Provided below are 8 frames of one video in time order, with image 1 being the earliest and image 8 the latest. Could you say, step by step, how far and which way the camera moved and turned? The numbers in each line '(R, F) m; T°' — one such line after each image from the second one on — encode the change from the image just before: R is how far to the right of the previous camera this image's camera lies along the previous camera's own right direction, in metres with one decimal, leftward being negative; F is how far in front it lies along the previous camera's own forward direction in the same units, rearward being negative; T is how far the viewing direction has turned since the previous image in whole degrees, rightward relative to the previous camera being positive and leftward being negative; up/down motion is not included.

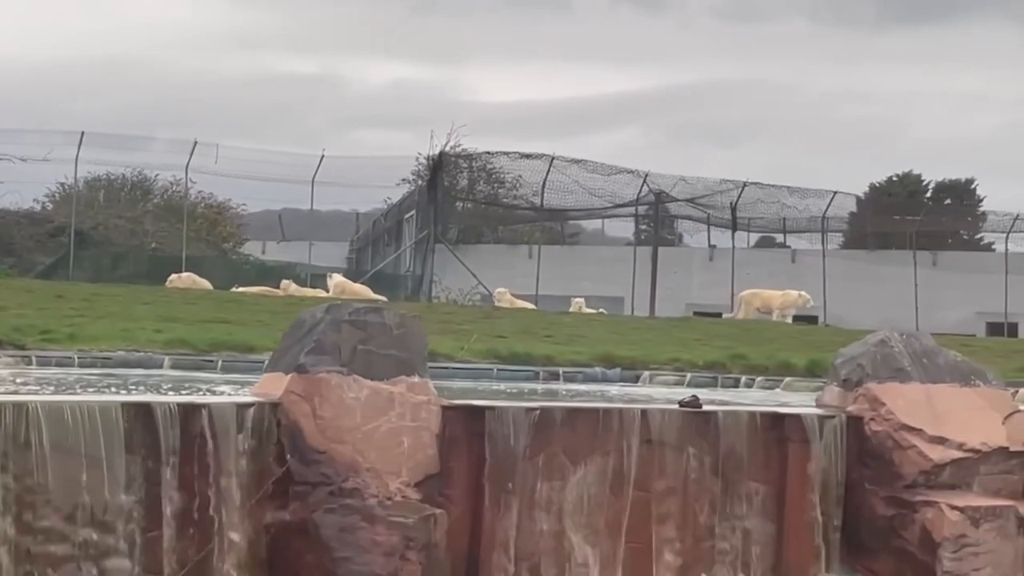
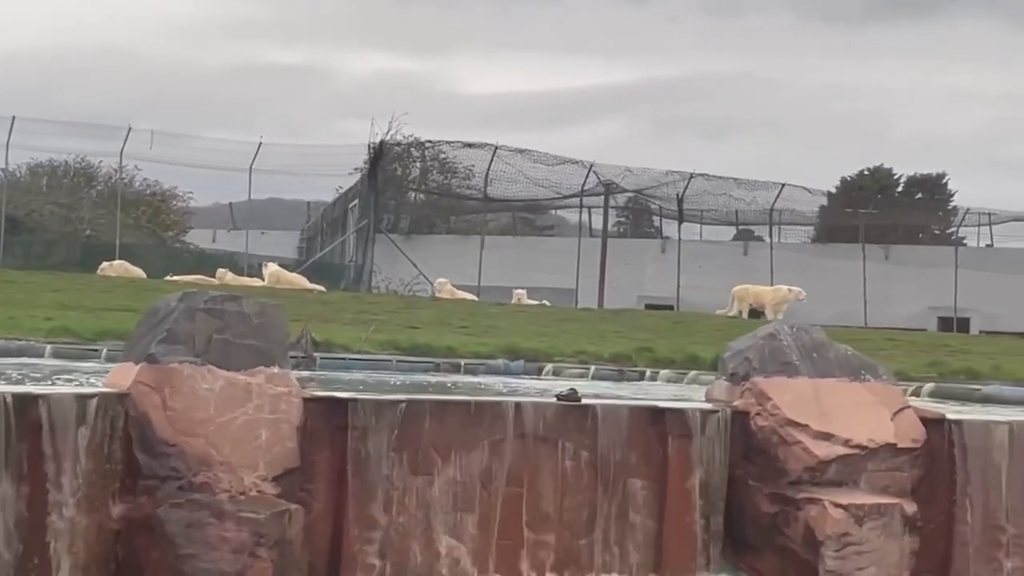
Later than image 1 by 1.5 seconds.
(+0.5, +0.2) m; +1°
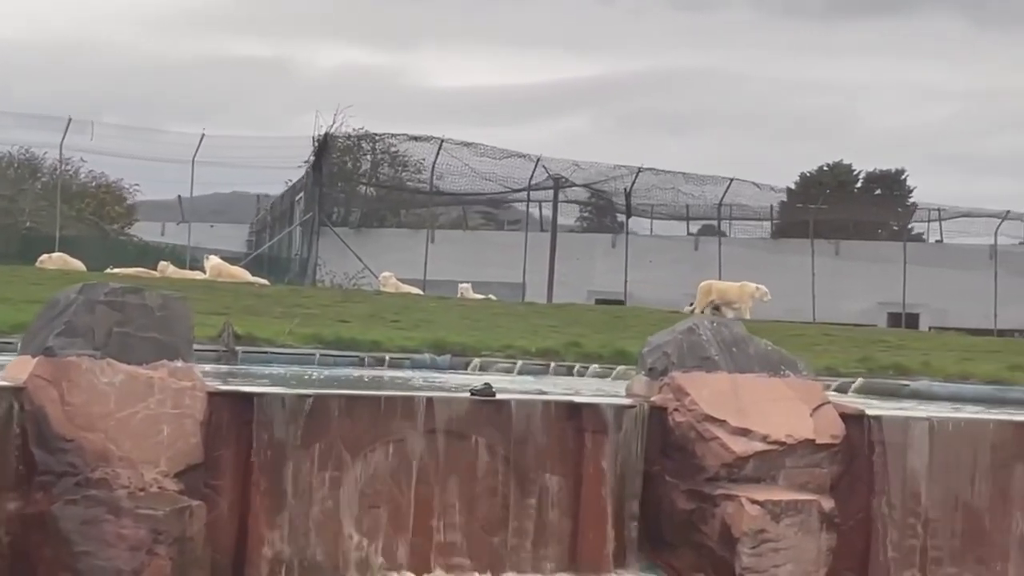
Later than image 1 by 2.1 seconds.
(+0.2, +0.1) m; +1°
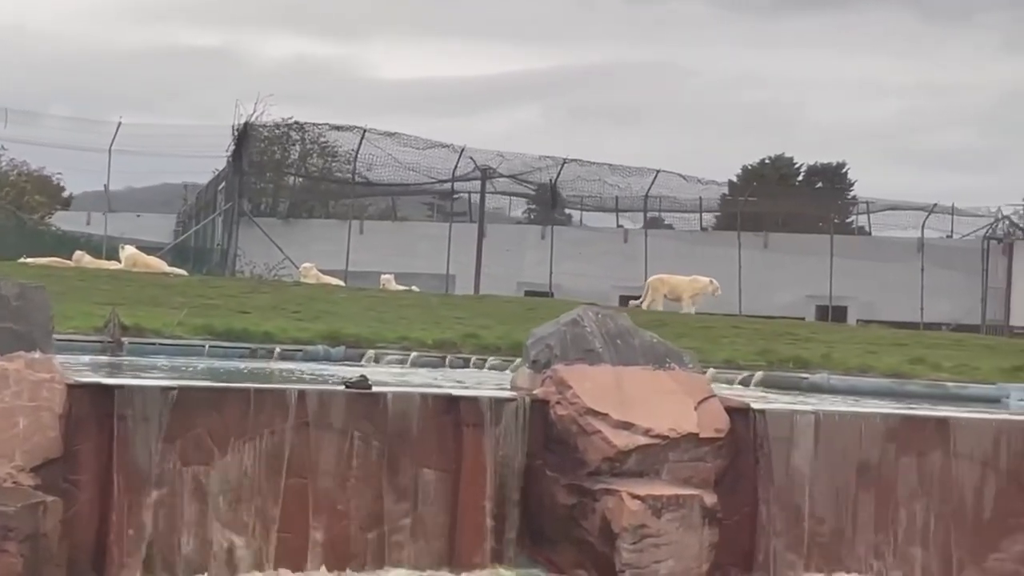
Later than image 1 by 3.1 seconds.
(+0.3, +0.2) m; +2°
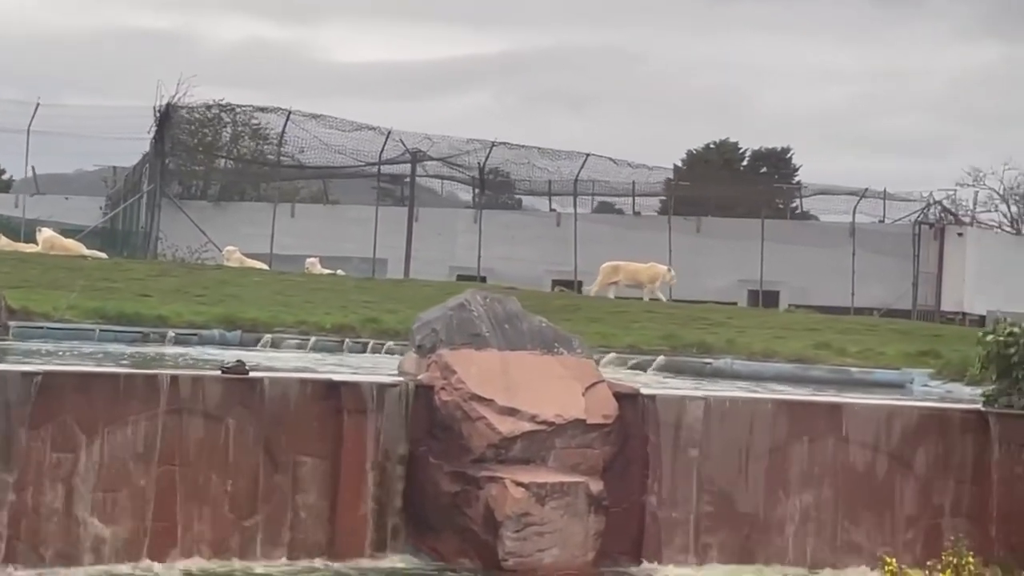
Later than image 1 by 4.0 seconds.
(+0.3, +0.2) m; +2°
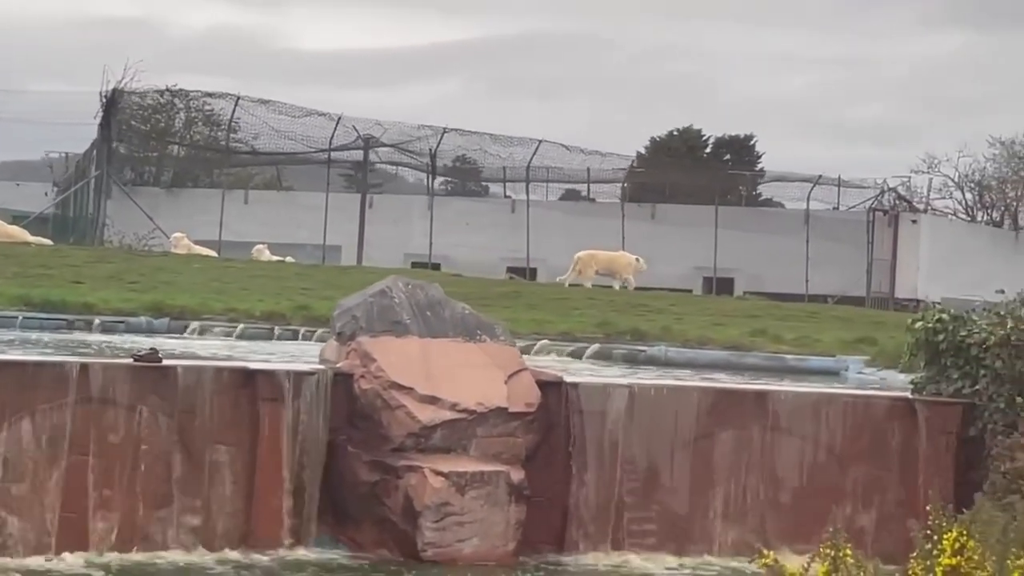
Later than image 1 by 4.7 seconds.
(+0.2, +0.1) m; +1°
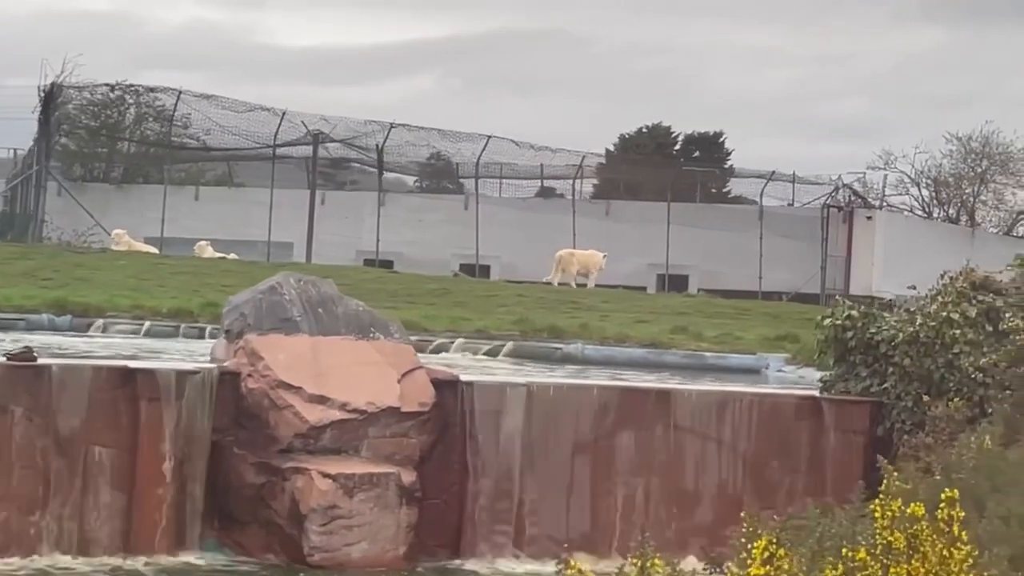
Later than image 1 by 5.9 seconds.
(+0.4, +0.3) m; +1°
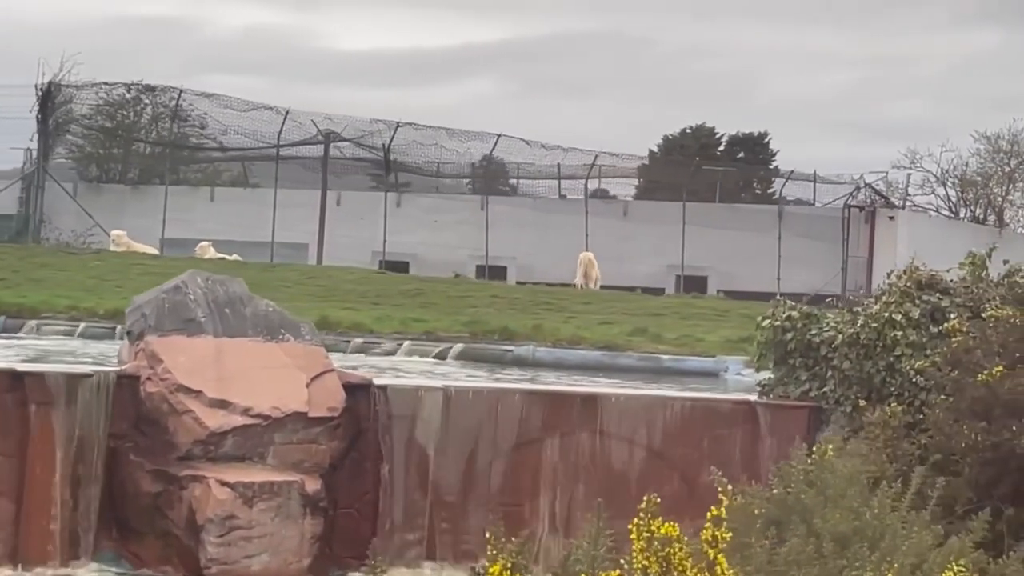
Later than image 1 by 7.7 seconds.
(+0.6, +0.4) m; -2°
